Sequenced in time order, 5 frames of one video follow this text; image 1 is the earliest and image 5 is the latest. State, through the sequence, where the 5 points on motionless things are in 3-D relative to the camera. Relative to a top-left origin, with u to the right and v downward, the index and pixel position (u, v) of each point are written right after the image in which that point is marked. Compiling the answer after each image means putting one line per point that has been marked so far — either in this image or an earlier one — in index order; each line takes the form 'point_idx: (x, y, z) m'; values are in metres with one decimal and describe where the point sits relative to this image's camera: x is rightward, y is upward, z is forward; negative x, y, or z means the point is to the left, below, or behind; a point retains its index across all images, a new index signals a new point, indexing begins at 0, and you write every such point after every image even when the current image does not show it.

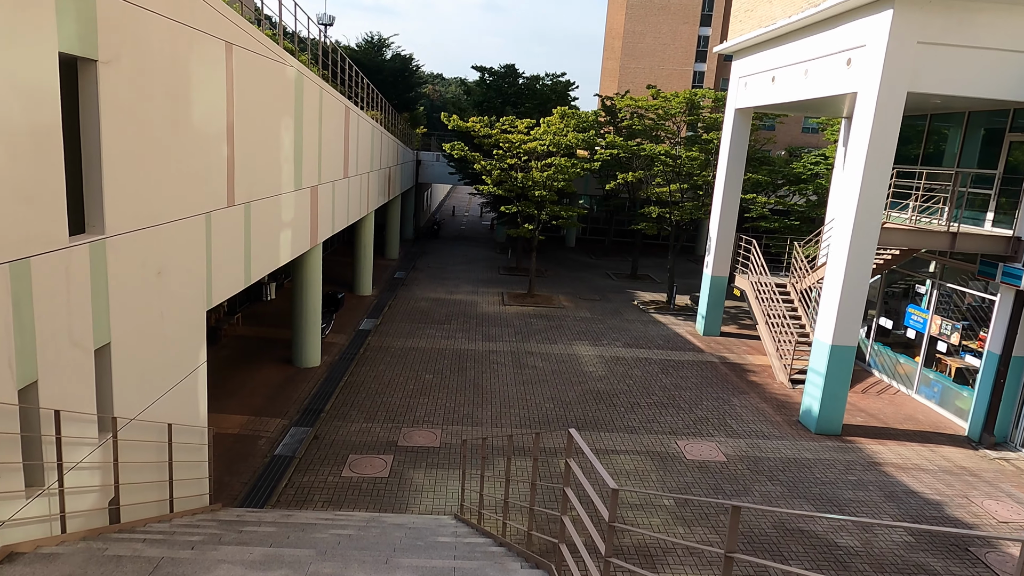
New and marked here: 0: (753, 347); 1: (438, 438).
0: (+6.8, -1.7, +18.7) m
1: (-1.3, -2.6, +11.6) m
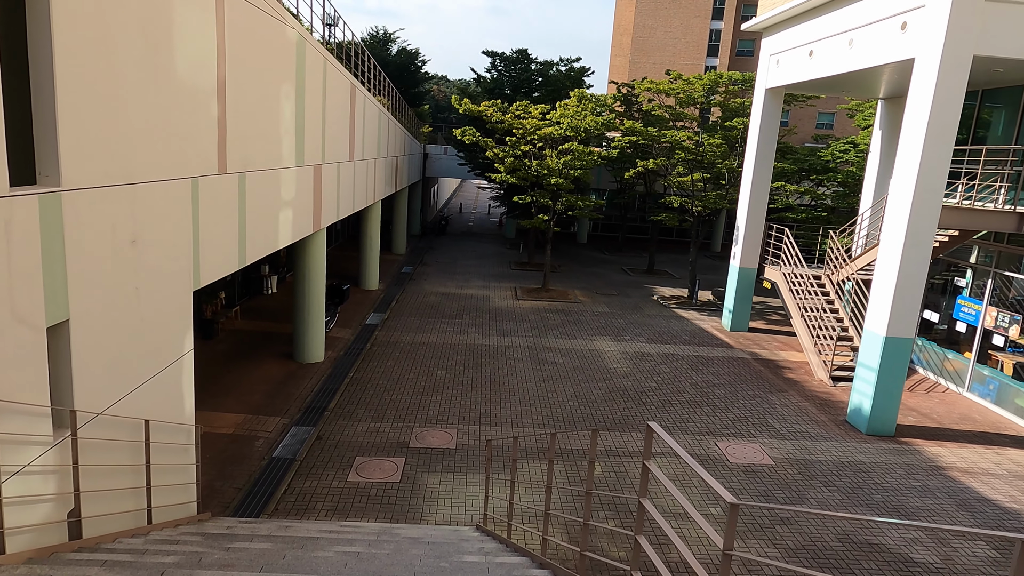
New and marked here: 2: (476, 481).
0: (+7.2, -1.5, +17.6) m
1: (-0.9, -2.4, +10.5) m
2: (-0.5, -2.7, +9.2) m
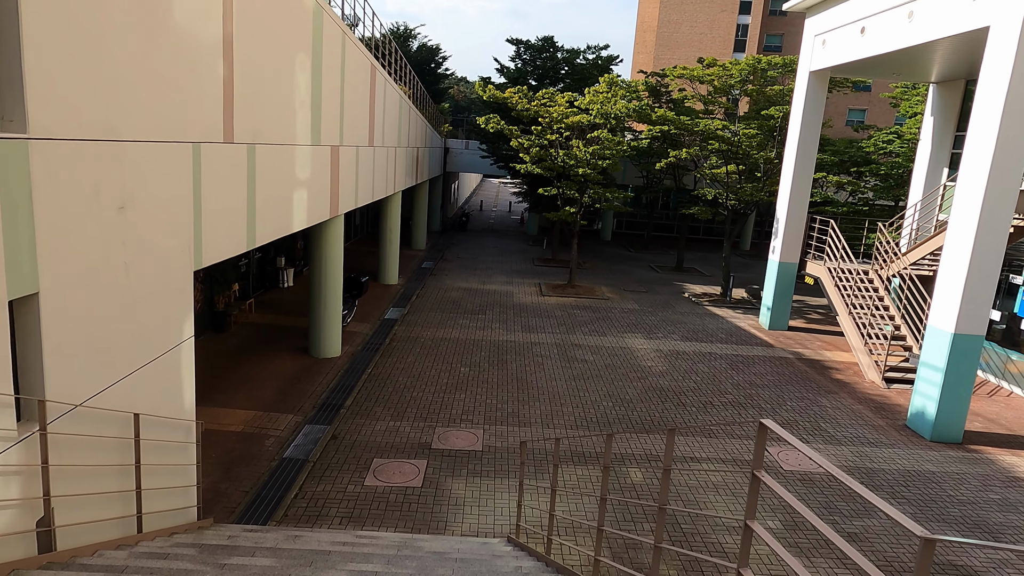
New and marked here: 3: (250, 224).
0: (+7.8, -1.4, +16.5) m
1: (-0.5, -2.2, +9.6) m
2: (-0.1, -2.5, +8.3) m
3: (-3.2, +0.8, +8.0) m
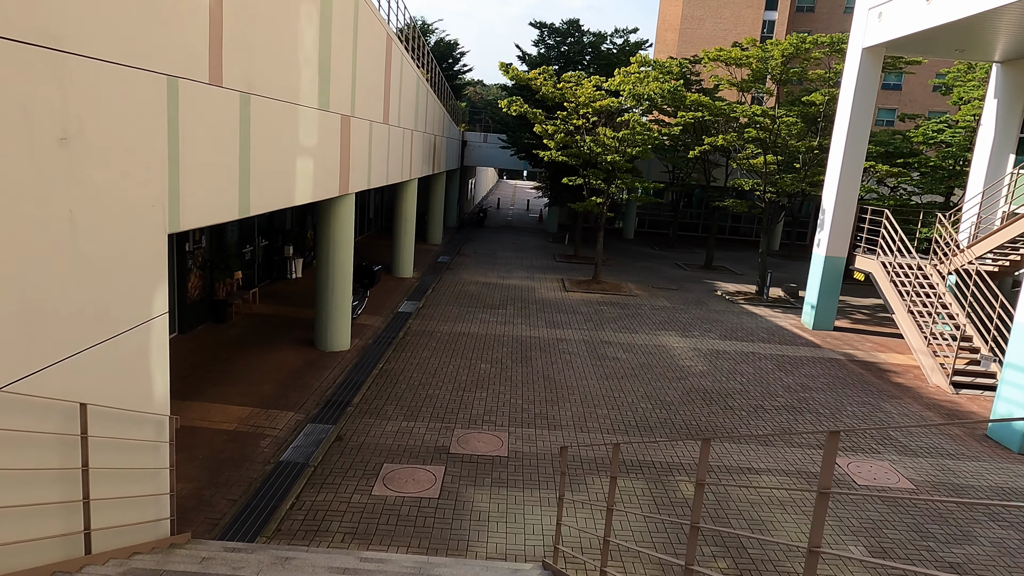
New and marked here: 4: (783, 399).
0: (+8.4, -1.3, +15.1) m
1: (-0.1, -2.0, +8.4) m
2: (+0.3, -2.3, +7.1) m
3: (-2.8, +1.0, +6.9) m
4: (+4.4, -1.8, +10.9) m
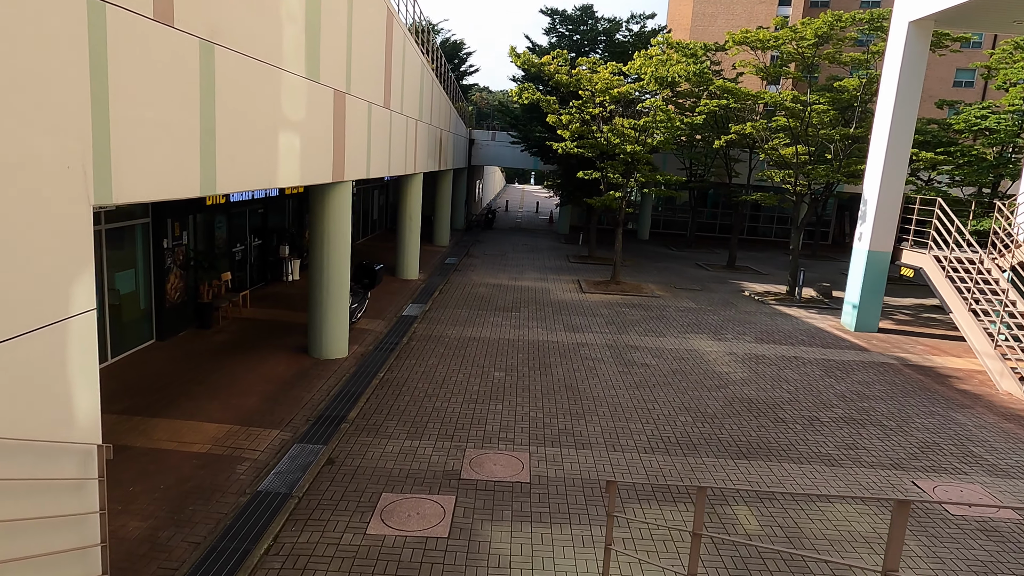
0: (+8.7, -1.2, +13.7) m
1: (+0.1, -1.9, +7.1) m
2: (+0.5, -2.2, +5.8) m
3: (-2.6, +1.1, +5.6) m
4: (+4.7, -1.7, +9.5) m
